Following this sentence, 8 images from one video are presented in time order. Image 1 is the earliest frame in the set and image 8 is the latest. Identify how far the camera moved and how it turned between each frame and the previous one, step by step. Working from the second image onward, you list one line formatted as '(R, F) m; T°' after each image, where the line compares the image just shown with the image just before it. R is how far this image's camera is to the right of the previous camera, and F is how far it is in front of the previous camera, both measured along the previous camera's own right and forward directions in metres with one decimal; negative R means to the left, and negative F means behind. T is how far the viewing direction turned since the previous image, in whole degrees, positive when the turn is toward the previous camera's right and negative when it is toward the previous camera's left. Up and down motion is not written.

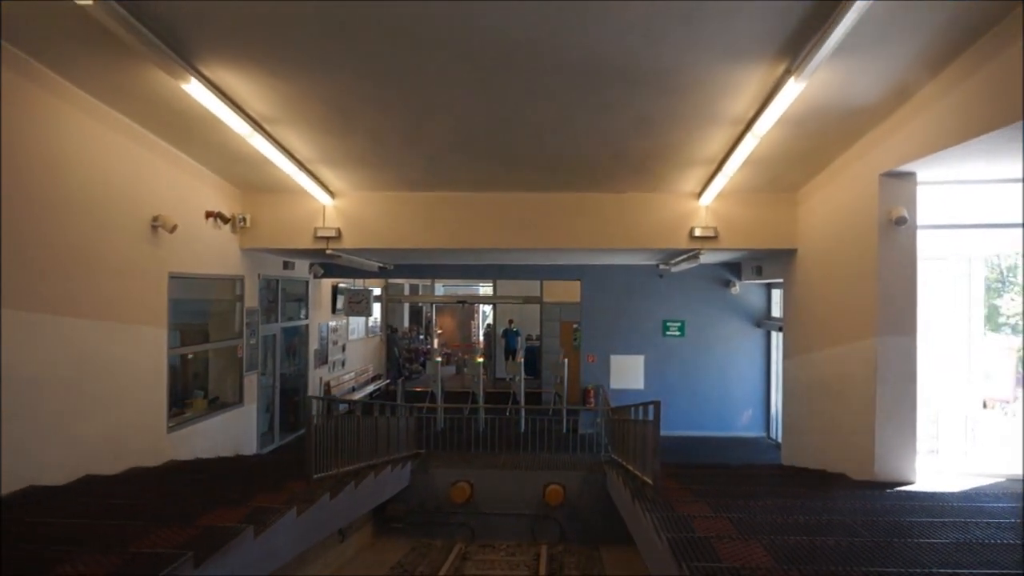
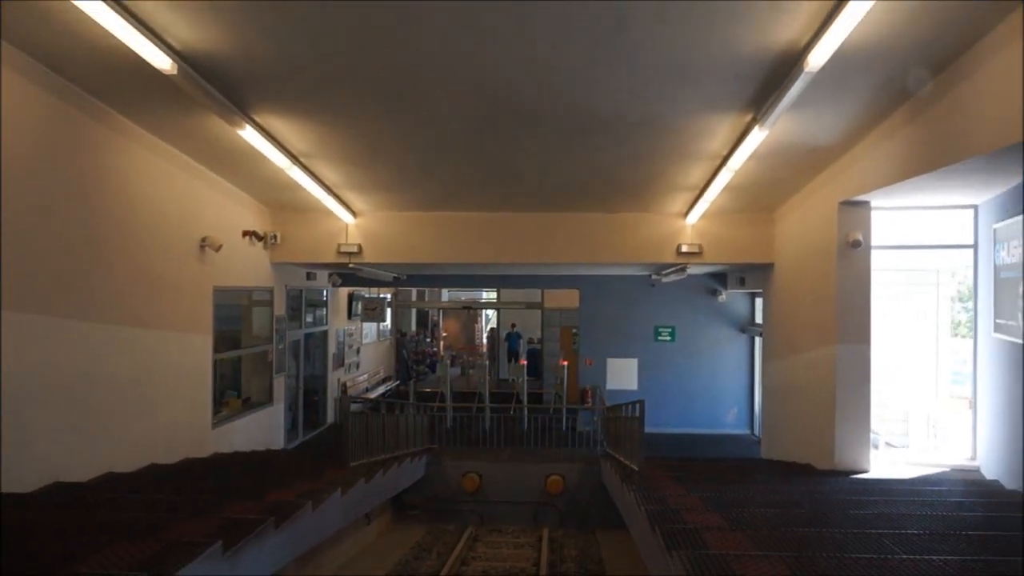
(-0.1, -0.7) m; 0°
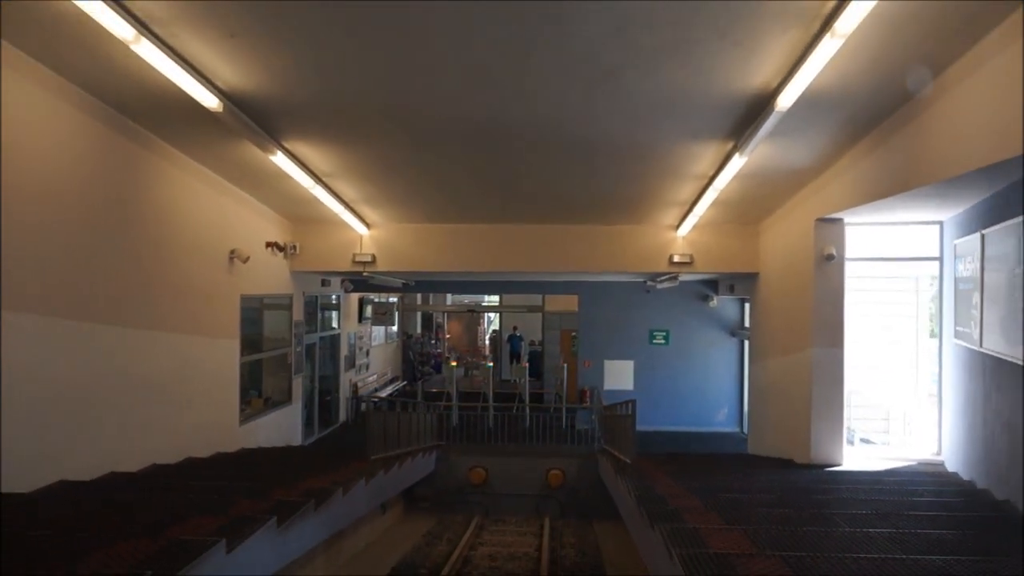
(0.0, -0.5) m; 0°
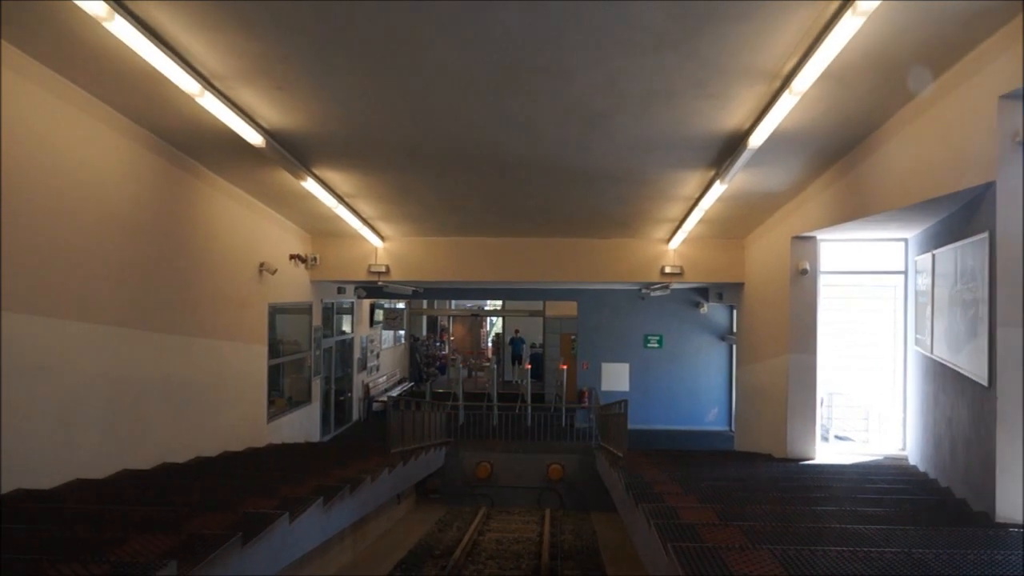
(0.0, -0.7) m; 0°
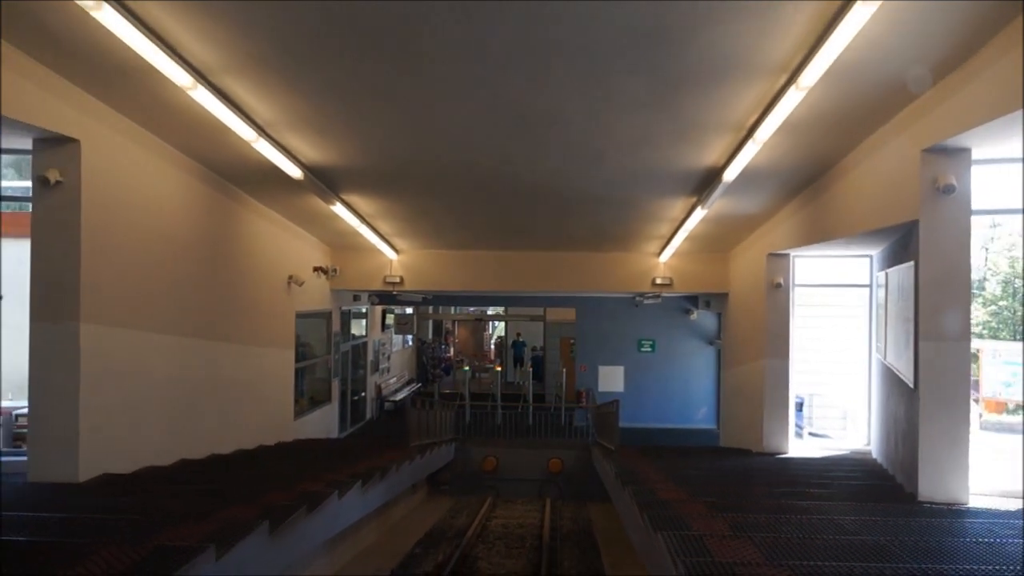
(-0.1, -0.8) m; 0°
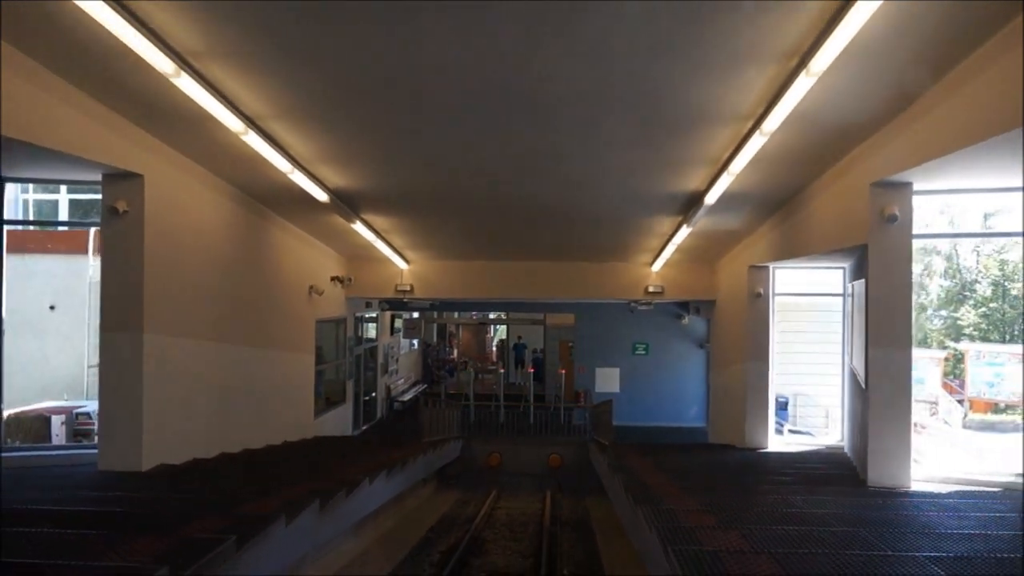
(0.0, -0.7) m; 0°
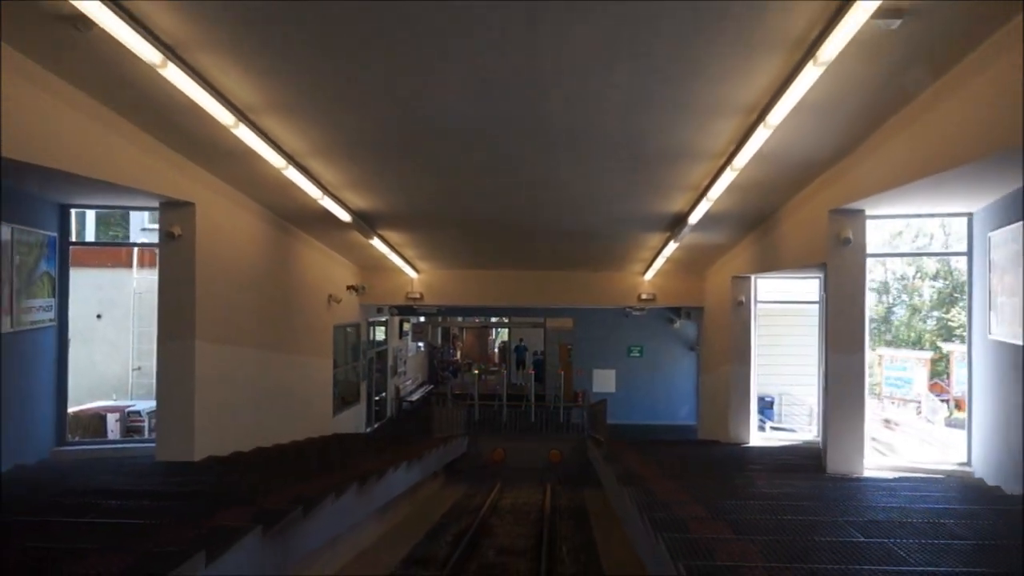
(0.0, -0.8) m; 0°
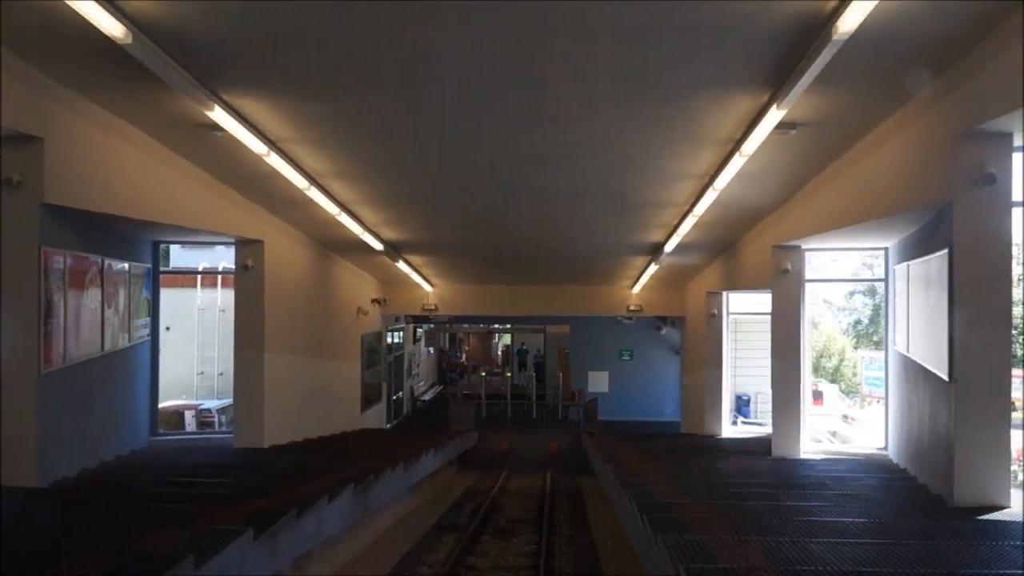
(-0.1, -1.5) m; 0°
